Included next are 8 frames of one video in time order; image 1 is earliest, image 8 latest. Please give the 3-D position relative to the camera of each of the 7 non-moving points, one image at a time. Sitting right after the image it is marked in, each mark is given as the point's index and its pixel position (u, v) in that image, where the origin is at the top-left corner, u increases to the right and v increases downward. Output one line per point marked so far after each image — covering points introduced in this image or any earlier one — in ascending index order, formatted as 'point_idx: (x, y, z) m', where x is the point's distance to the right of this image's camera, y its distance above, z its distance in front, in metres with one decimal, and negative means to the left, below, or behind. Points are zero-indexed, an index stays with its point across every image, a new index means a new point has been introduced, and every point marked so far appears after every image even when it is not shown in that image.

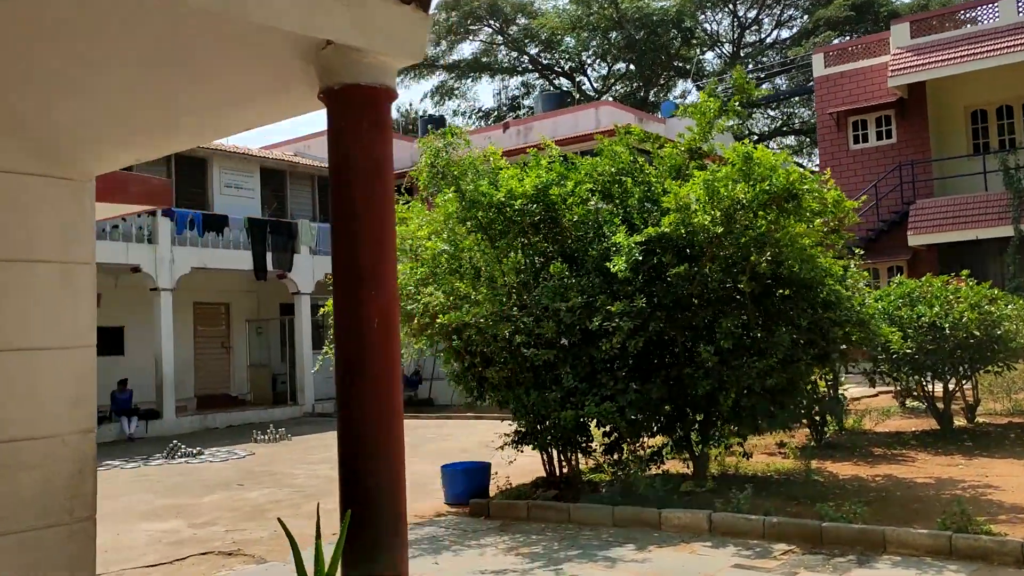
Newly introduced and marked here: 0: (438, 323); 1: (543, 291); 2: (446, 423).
0: (-0.7, -0.3, +7.8) m
1: (+0.2, 0.0, +7.6) m
2: (-1.1, -2.3, +15.8) m
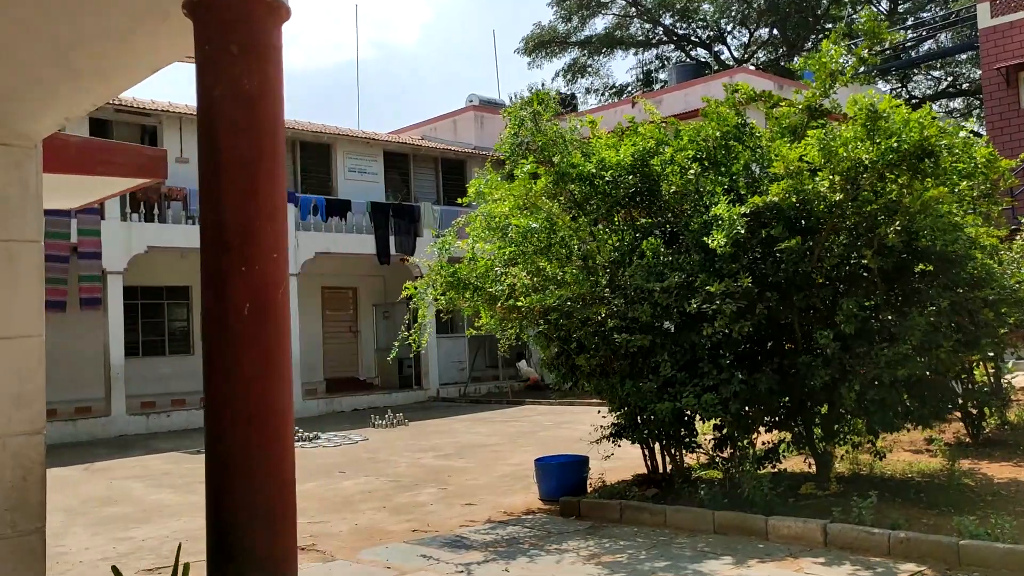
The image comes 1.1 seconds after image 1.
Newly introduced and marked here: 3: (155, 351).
0: (0.0, -0.1, +7.2) m
1: (+0.9, +0.1, +6.9) m
2: (+0.9, -2.0, +15.3) m
3: (-6.4, -1.2, +16.8) m
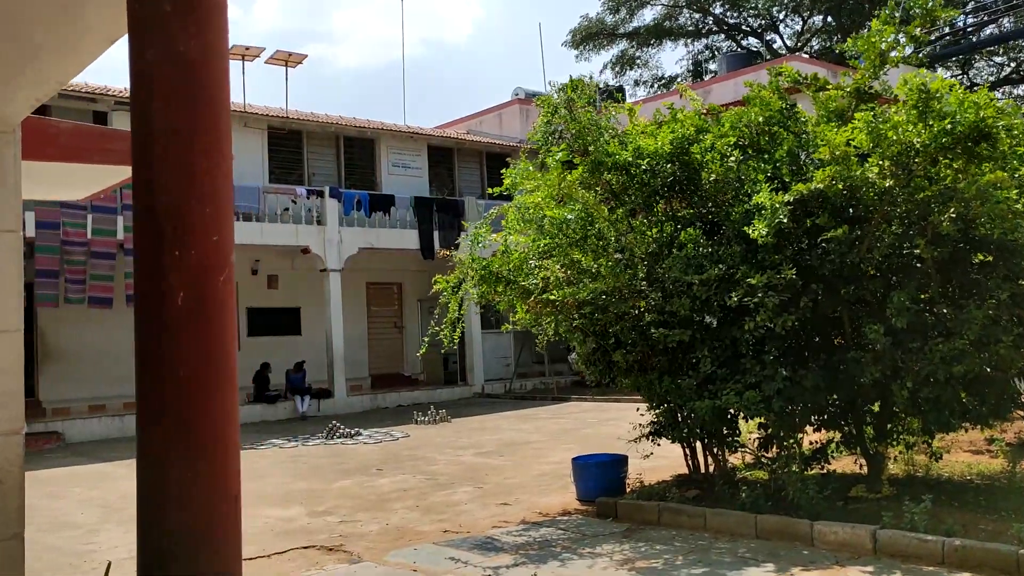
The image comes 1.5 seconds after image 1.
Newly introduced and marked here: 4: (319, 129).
0: (+0.3, -0.1, +7.0) m
1: (+1.1, +0.2, +6.6) m
2: (+1.6, -1.9, +15.0) m
3: (-5.6, -1.1, +16.9) m
4: (-3.7, +3.0, +17.7) m
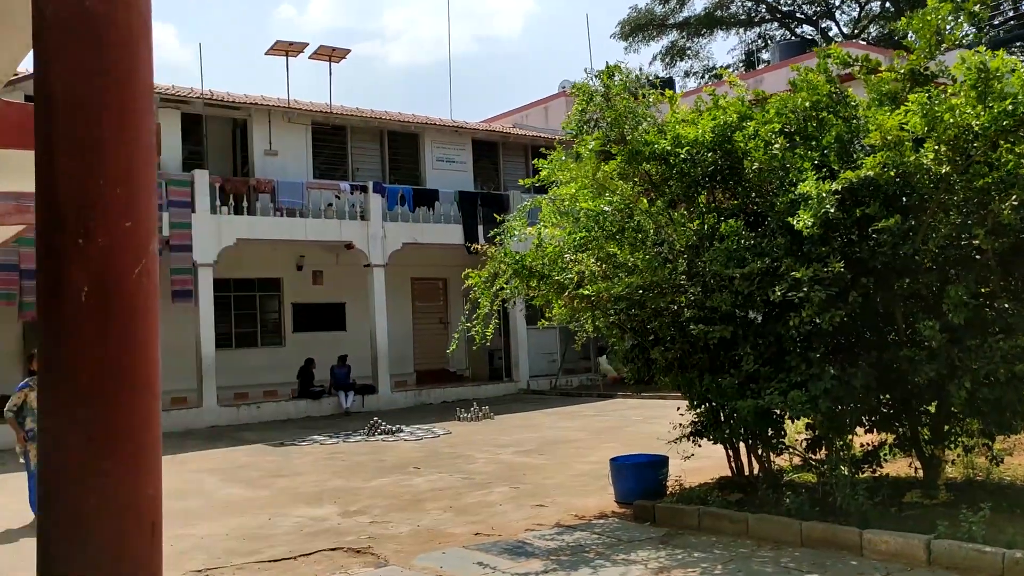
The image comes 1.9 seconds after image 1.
0: (+0.5, -0.1, +6.7) m
1: (+1.4, +0.2, +6.3) m
2: (+2.4, -1.8, +14.7) m
3: (-4.8, -1.0, +17.0) m
4: (-2.8, +3.1, +17.6) m
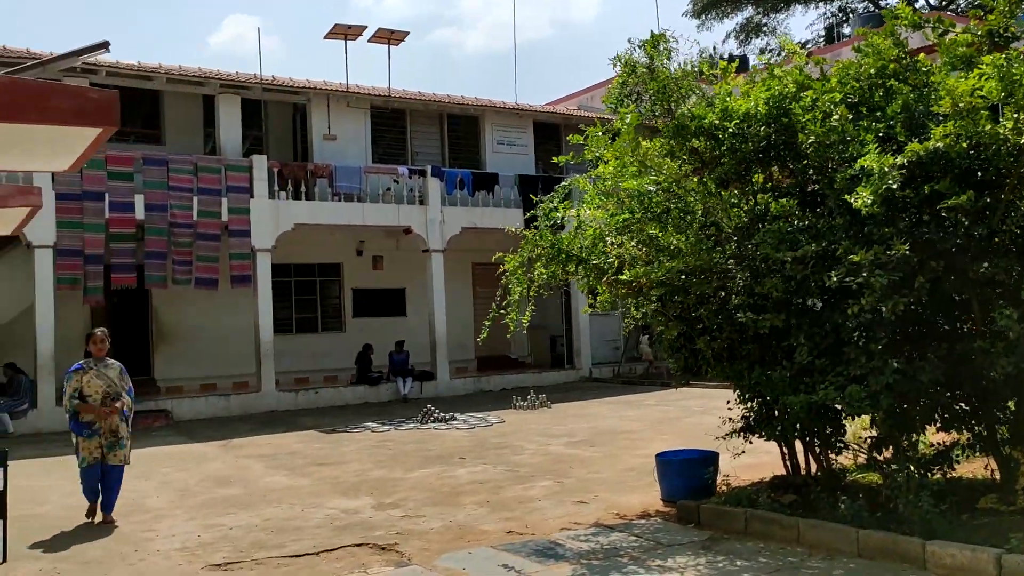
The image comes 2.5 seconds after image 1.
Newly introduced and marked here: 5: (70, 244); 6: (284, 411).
0: (+0.8, 0.0, +6.3) m
1: (+1.6, +0.3, +5.8) m
2: (+3.2, -1.6, +14.1) m
3: (-3.7, -0.7, +17.0) m
4: (-1.7, +3.4, +17.4) m
5: (-6.4, +0.6, +13.4) m
6: (-3.6, -2.0, +14.8) m
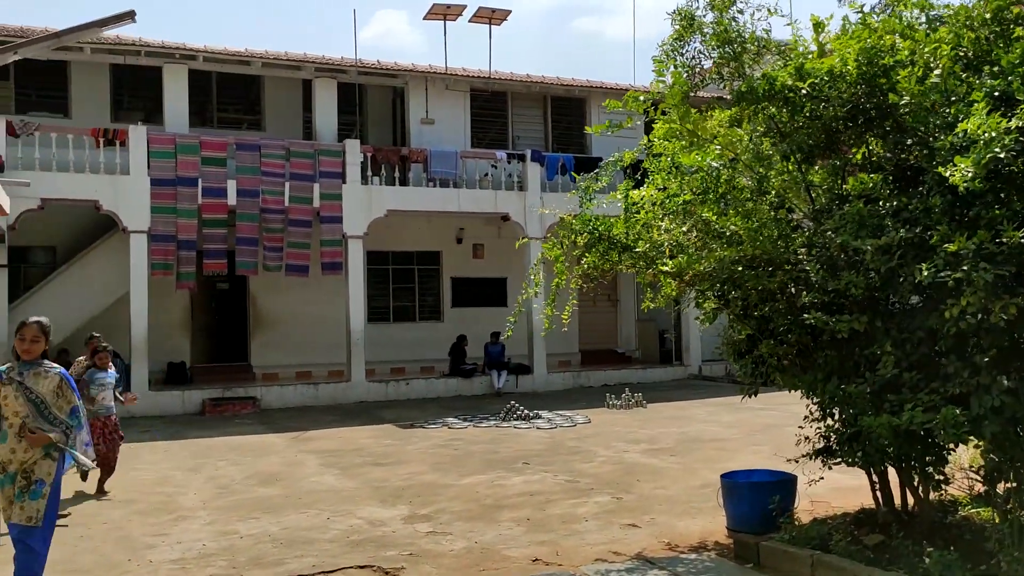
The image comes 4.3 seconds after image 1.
0: (+1.0, +0.1, +5.4) m
1: (+1.7, +0.4, +4.8) m
2: (+4.6, -1.5, +12.7) m
3: (-1.9, -0.5, +16.6) m
4: (+0.2, +3.6, +16.7) m
5: (-5.1, +0.9, +13.4) m
6: (-2.2, -1.8, +14.5) m
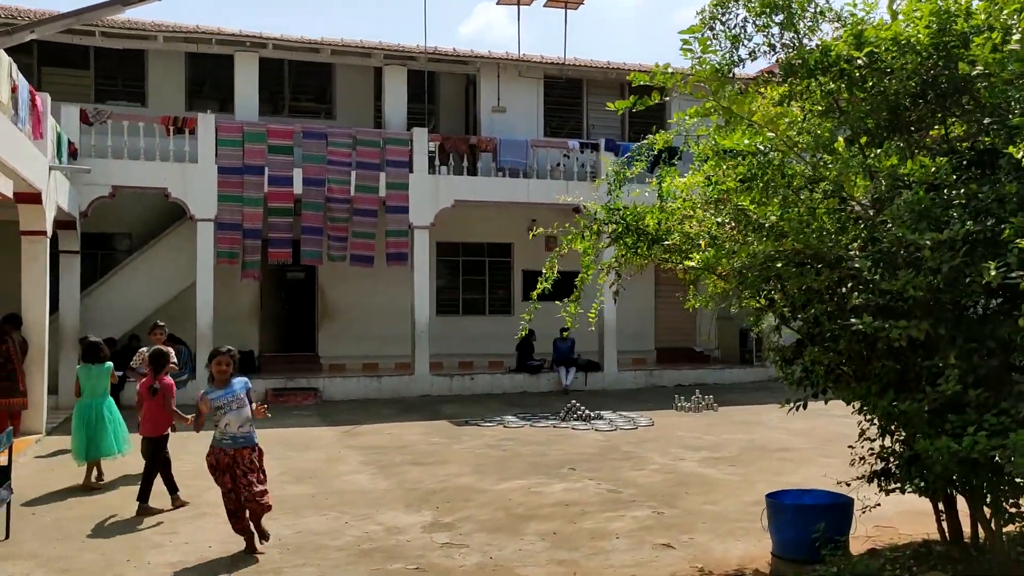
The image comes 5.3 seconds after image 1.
0: (+1.1, +0.1, +4.8) m
1: (+1.7, +0.3, +4.1) m
2: (+5.4, -1.5, +11.8) m
3: (-0.6, -0.4, +16.3) m
4: (+1.5, +3.7, +16.1) m
5: (-4.1, +1.0, +13.4) m
6: (-1.1, -1.7, +14.2) m
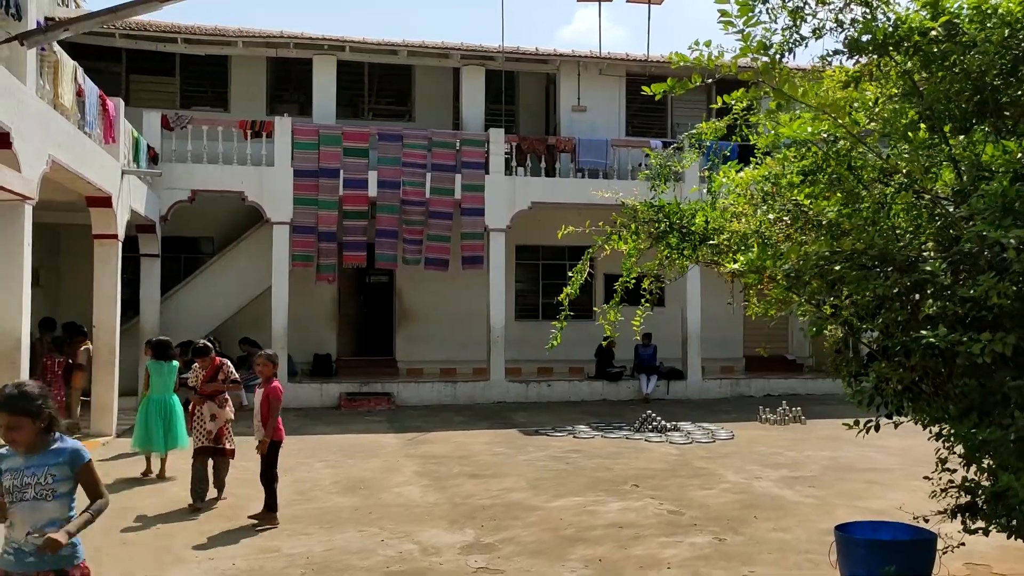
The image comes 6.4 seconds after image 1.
0: (+1.2, +0.1, +4.3) m
1: (+1.8, +0.3, +3.5) m
2: (+6.2, -1.6, +10.7) m
3: (+0.8, -0.5, +15.8) m
4: (+2.9, +3.6, +15.5) m
5: (-3.0, +1.0, +13.4) m
6: (0.0, -1.7, +13.8) m
